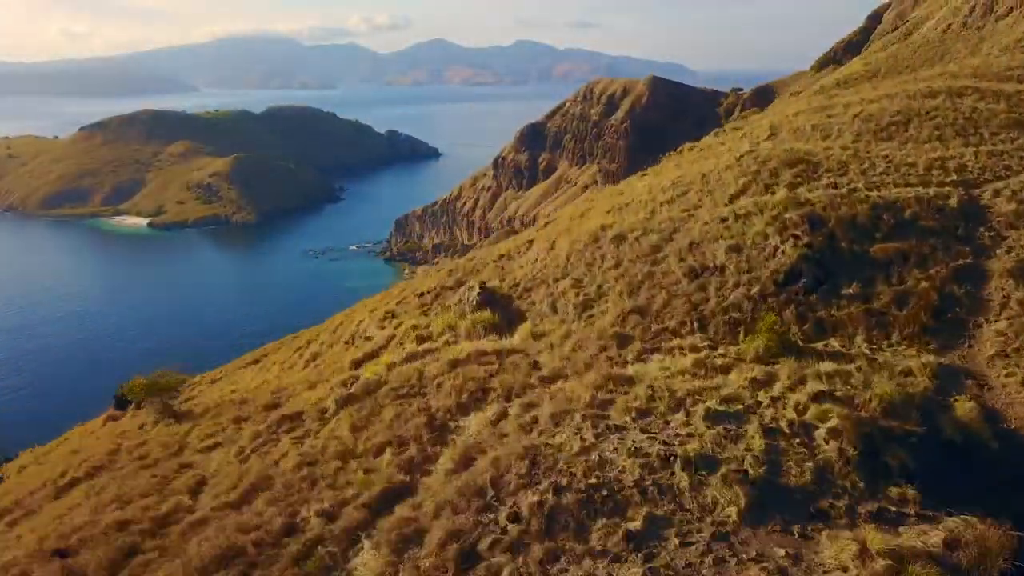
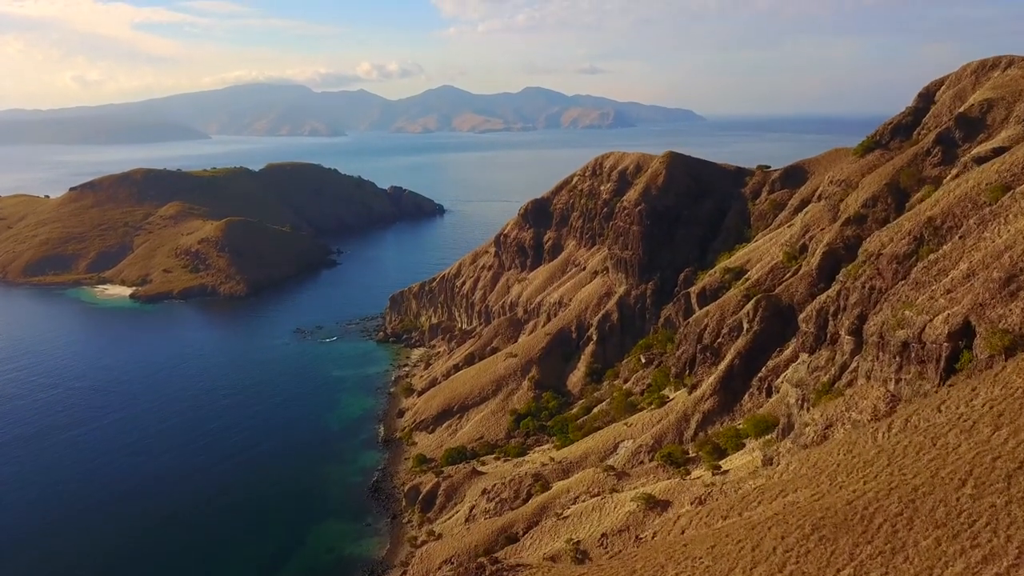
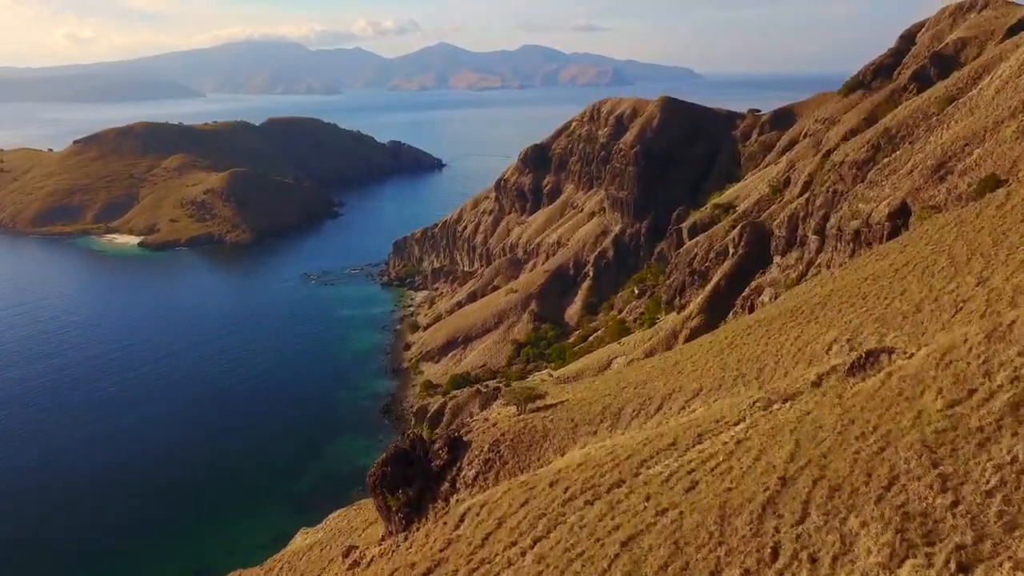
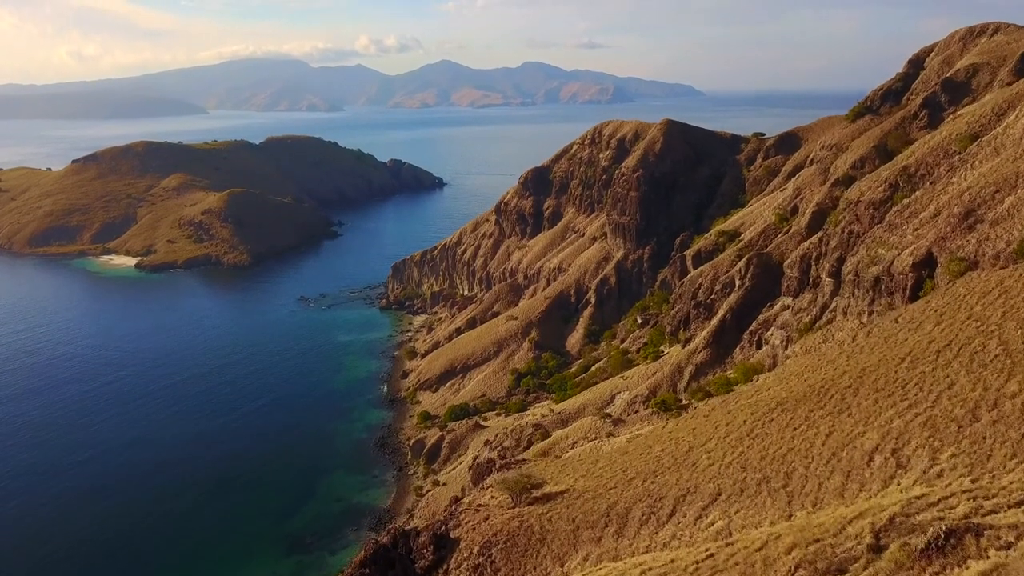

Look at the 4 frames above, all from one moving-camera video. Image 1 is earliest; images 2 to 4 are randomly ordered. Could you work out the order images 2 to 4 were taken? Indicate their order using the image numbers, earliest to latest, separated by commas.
3, 4, 2
